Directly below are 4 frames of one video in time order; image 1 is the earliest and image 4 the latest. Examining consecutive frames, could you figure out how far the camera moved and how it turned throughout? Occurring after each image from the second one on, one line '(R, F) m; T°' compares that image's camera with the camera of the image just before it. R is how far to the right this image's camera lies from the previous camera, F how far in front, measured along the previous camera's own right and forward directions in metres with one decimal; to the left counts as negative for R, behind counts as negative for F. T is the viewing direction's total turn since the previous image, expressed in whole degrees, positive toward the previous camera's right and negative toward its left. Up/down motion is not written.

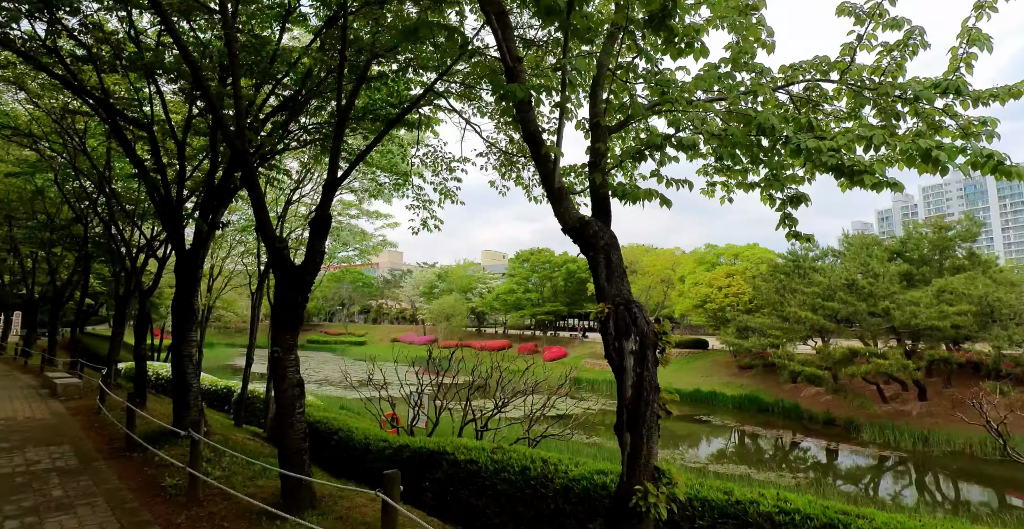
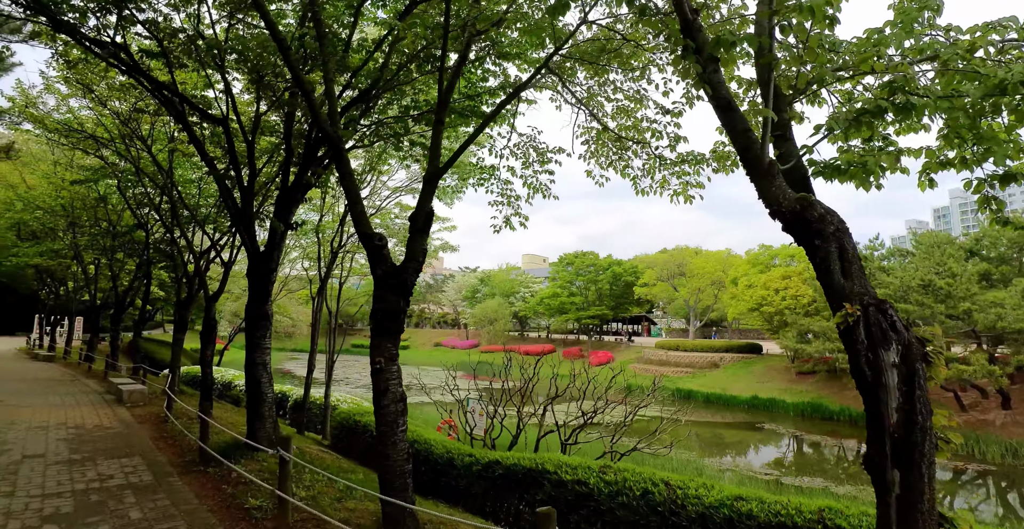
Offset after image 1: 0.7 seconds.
(-0.8, +0.7) m; -4°
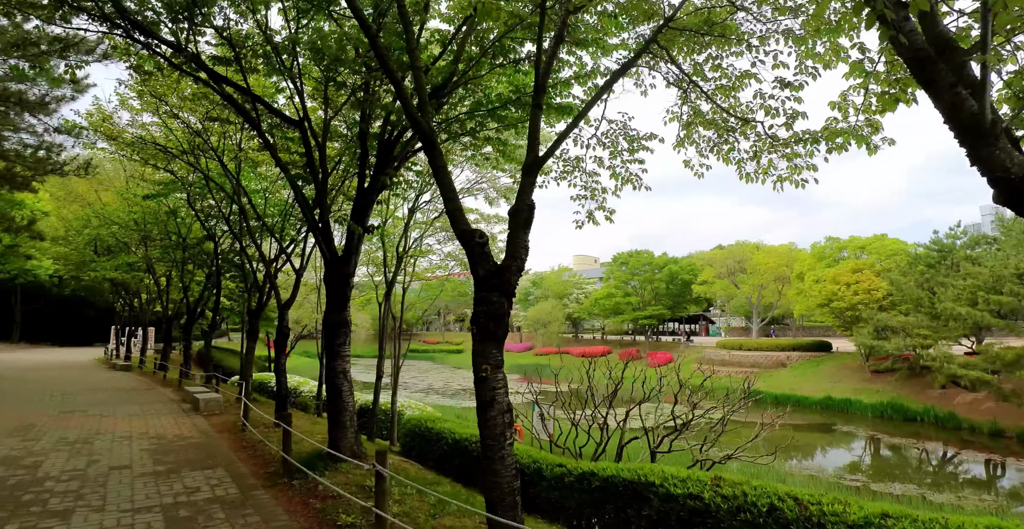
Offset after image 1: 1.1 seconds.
(-0.5, +0.5) m; -5°
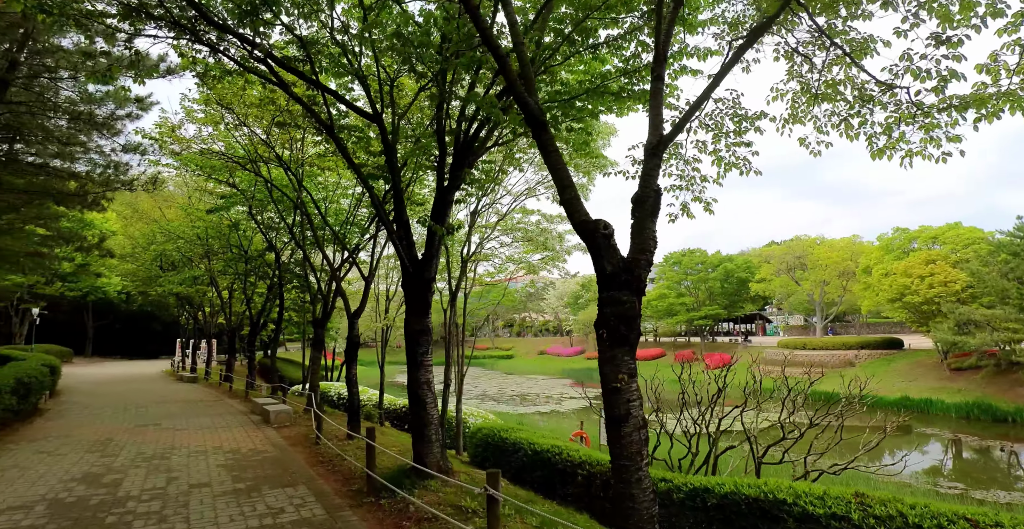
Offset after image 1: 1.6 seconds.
(-0.6, +0.6) m; -4°
